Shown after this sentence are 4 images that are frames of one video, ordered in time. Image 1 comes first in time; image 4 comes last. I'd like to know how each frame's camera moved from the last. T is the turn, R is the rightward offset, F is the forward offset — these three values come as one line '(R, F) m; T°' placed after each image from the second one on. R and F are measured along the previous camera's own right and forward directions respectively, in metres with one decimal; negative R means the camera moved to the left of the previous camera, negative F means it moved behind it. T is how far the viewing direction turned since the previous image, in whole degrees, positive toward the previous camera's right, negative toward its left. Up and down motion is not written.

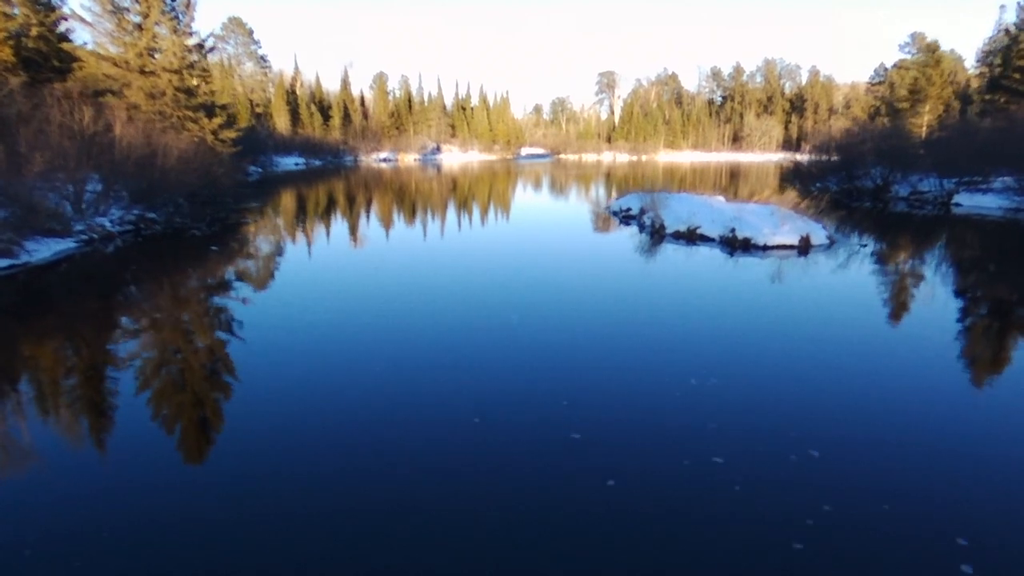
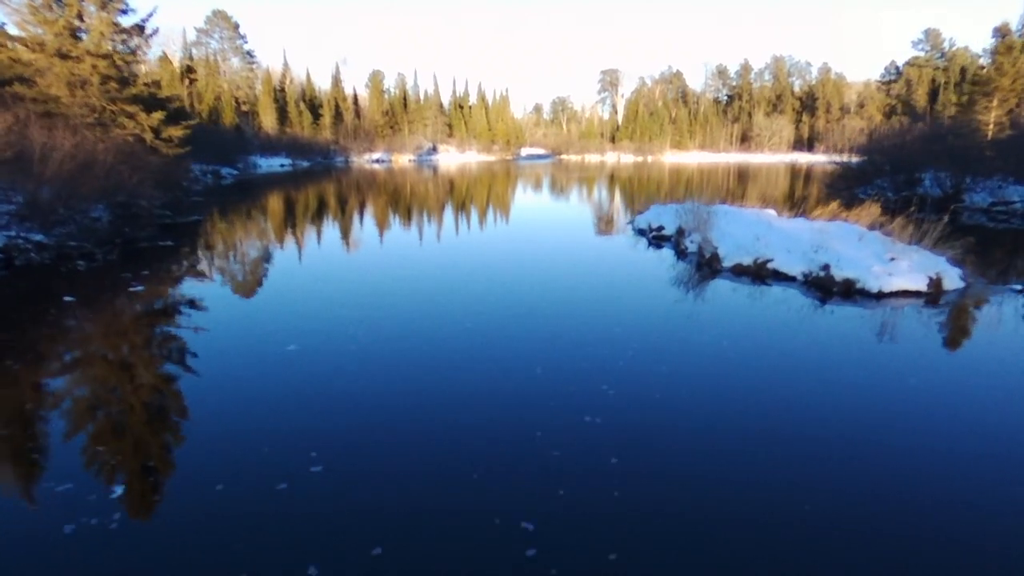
(0.0, +1.6) m; 0°
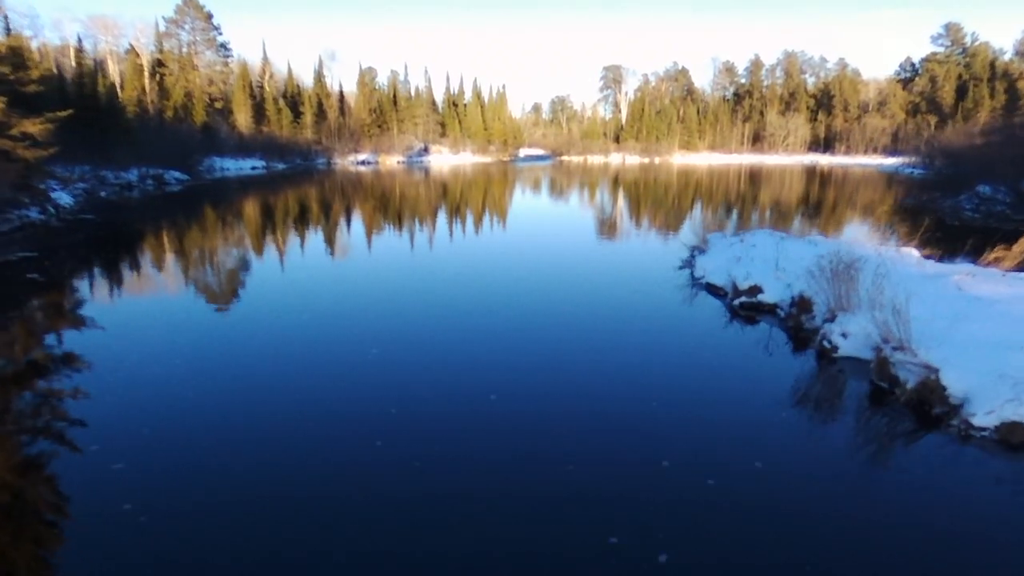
(+0.1, +2.4) m; 0°
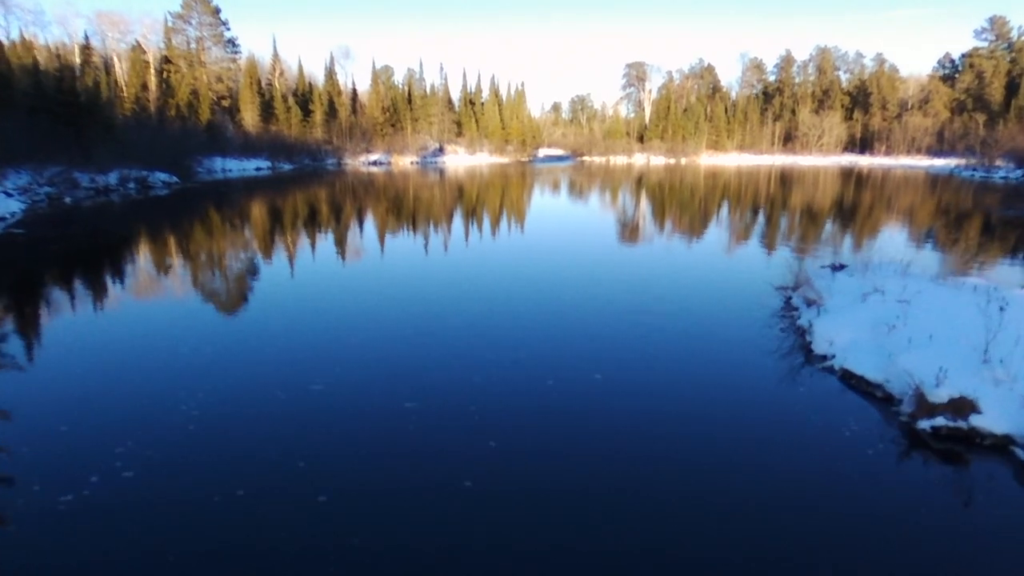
(0.0, +1.4) m; -2°
